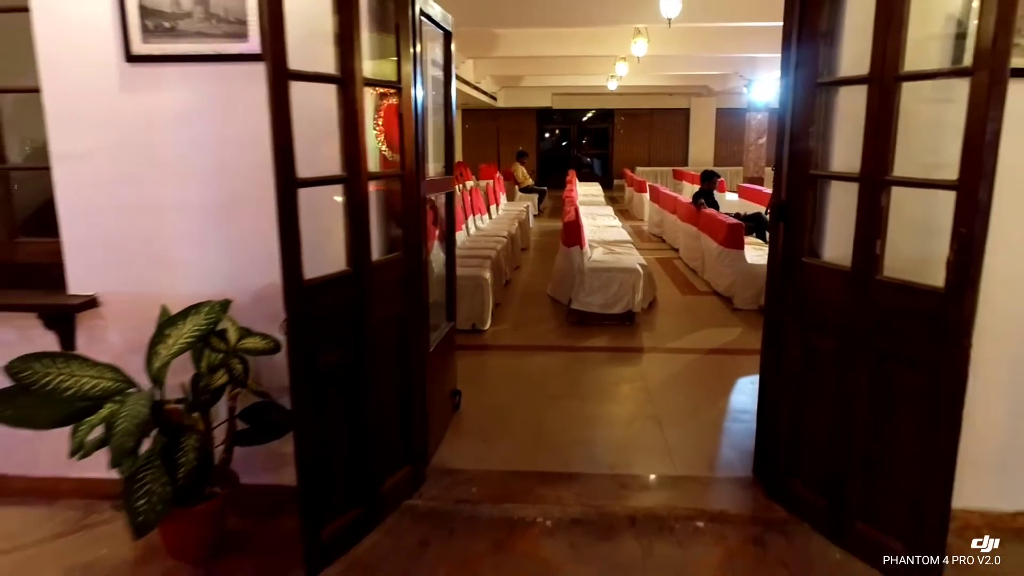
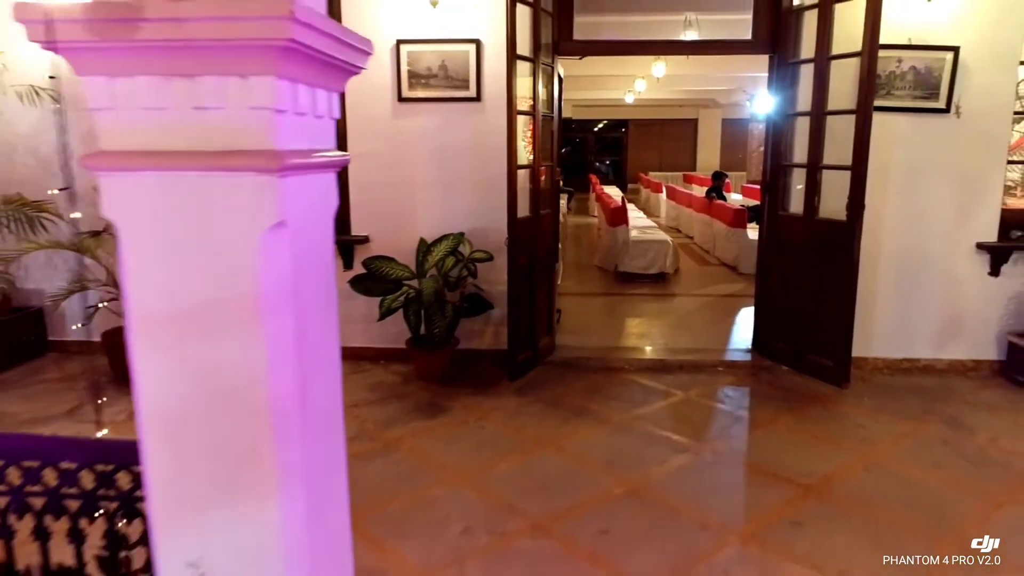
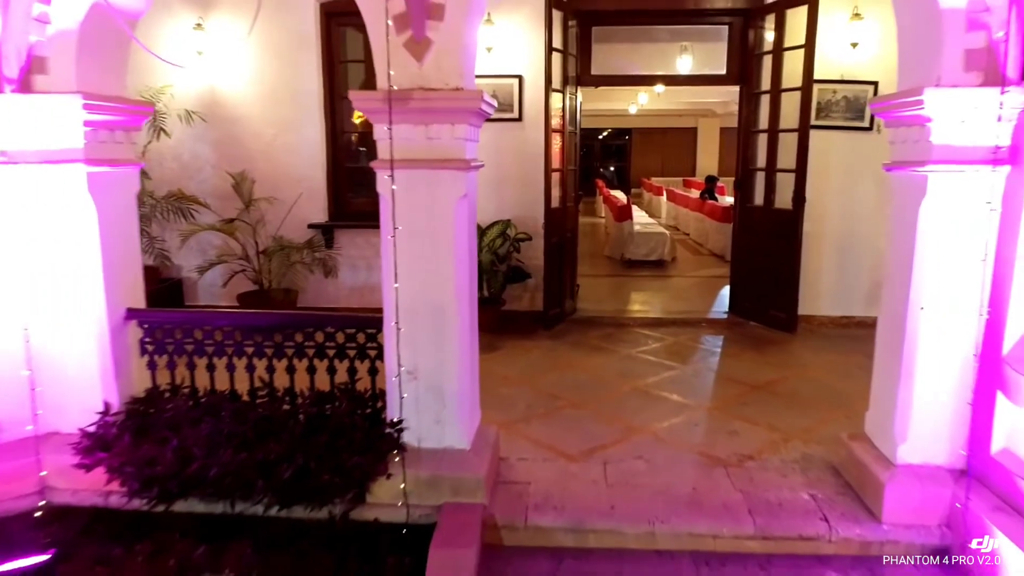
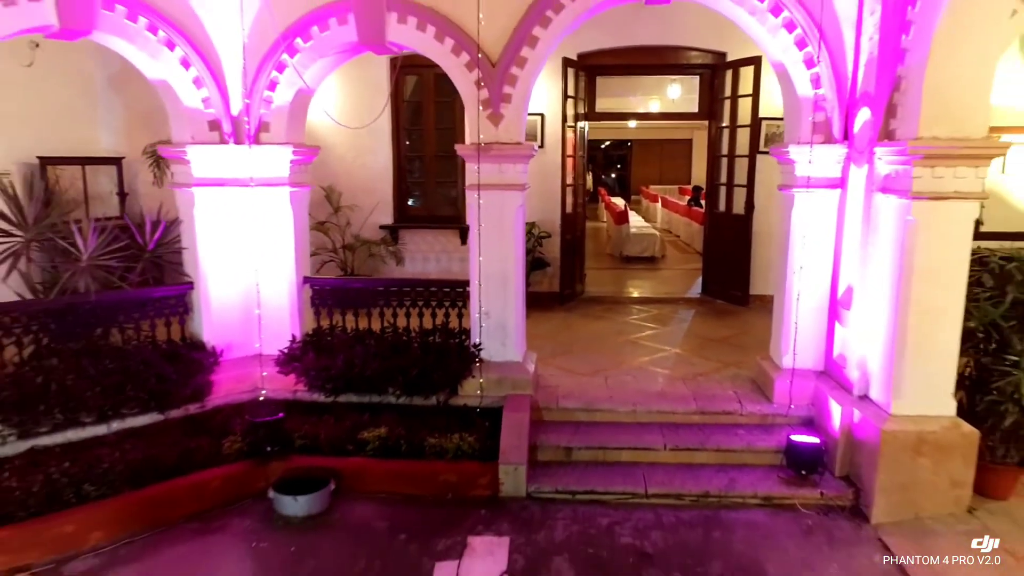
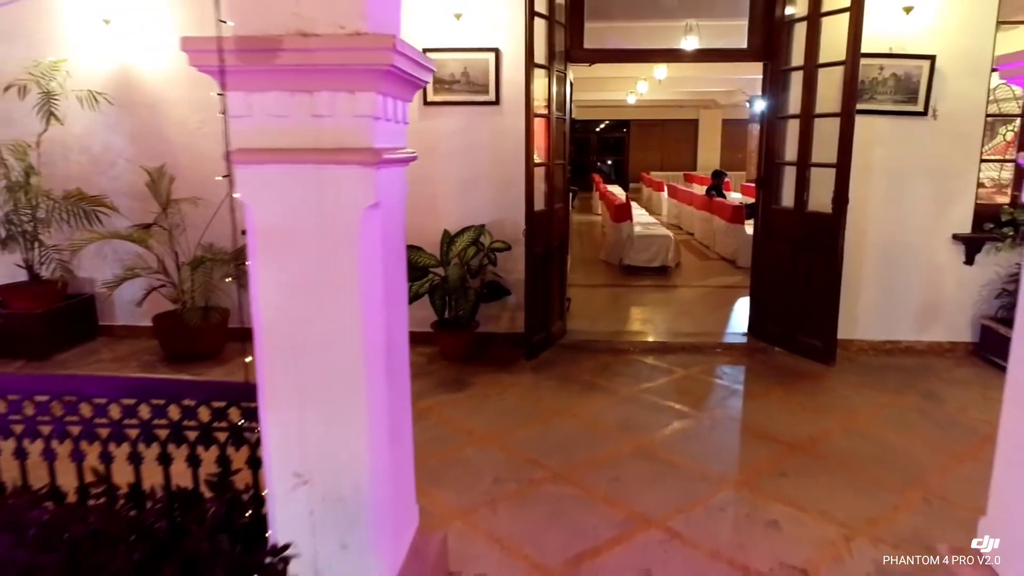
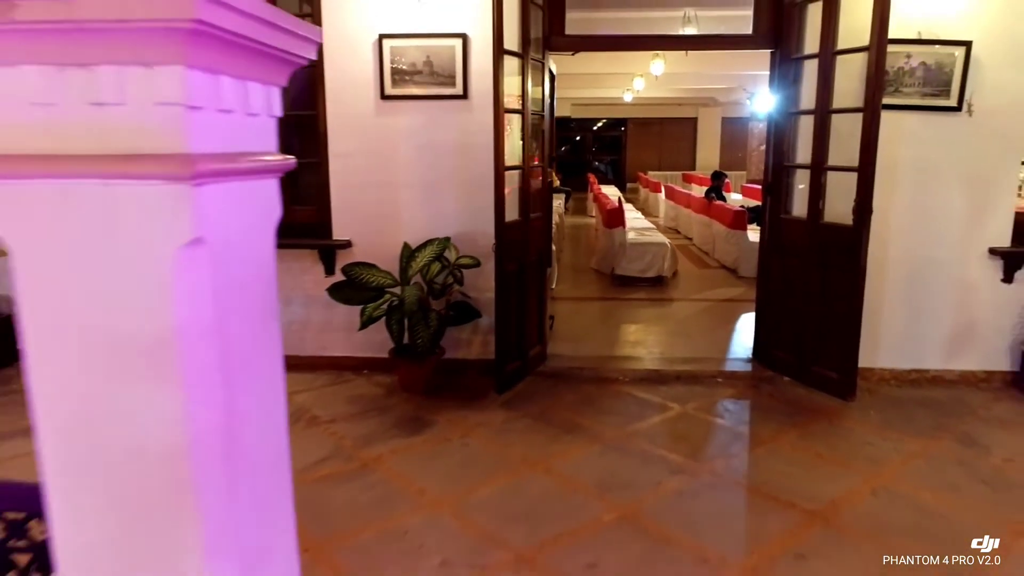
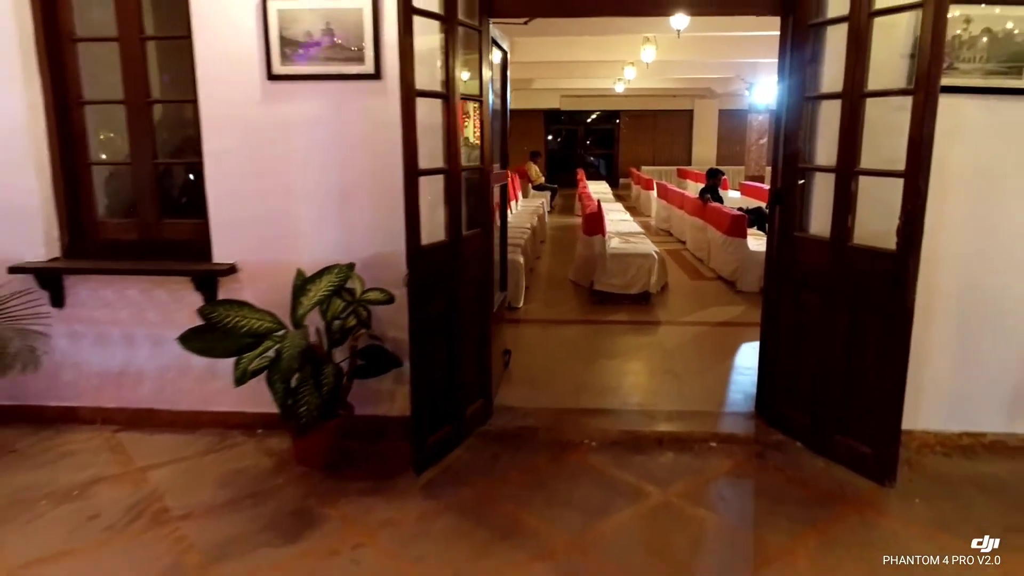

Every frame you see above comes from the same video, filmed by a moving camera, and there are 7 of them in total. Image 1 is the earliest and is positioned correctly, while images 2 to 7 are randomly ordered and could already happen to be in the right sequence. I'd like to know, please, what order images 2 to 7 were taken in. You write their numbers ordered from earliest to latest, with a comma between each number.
7, 6, 2, 5, 3, 4
